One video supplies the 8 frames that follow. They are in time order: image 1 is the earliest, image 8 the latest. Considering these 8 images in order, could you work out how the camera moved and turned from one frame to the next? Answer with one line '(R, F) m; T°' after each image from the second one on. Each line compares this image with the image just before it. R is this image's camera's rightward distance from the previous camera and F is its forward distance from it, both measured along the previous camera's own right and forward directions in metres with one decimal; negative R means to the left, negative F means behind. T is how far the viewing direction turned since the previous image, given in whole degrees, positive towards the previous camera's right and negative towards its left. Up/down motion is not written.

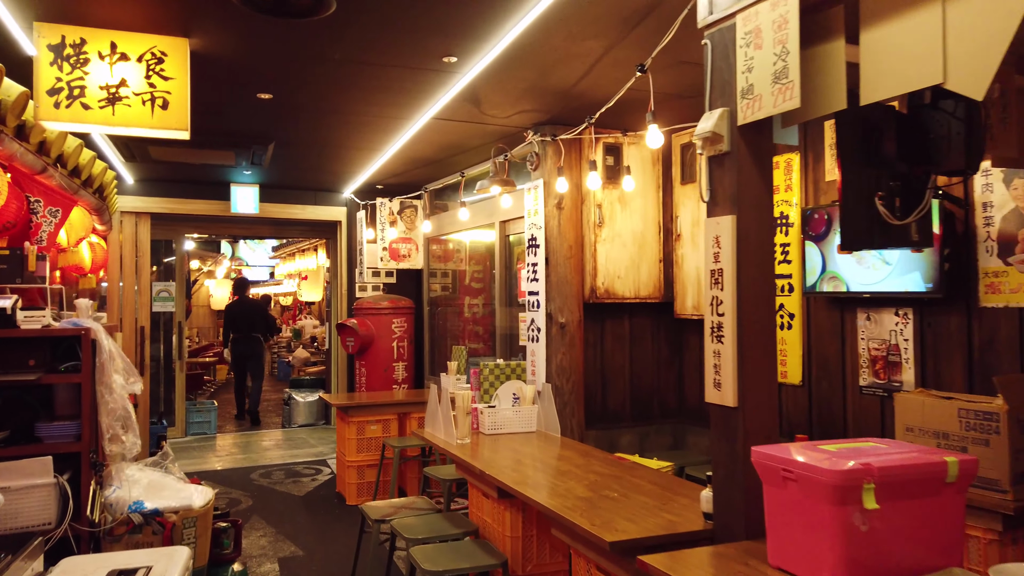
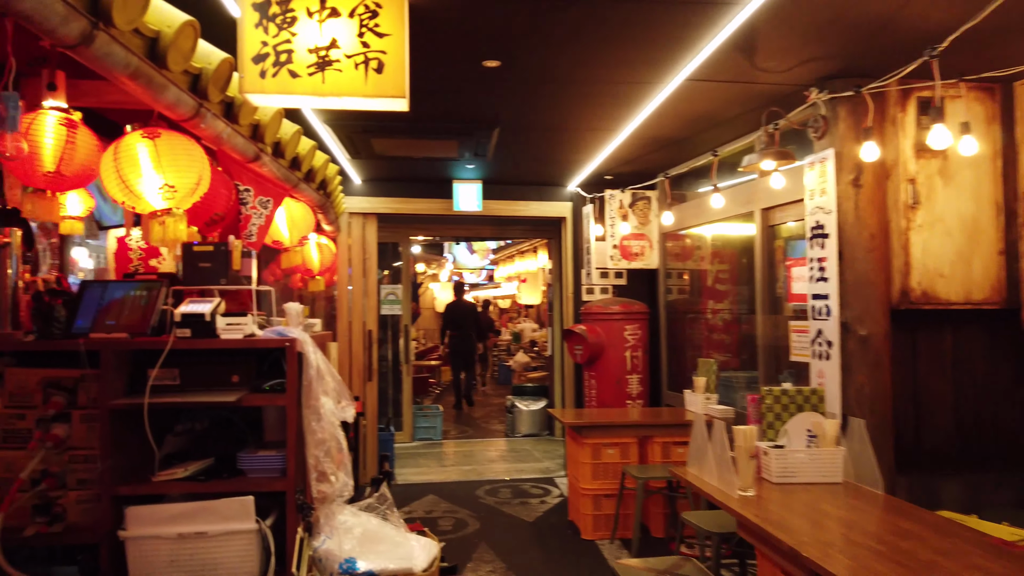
(-0.4, +0.9) m; -16°
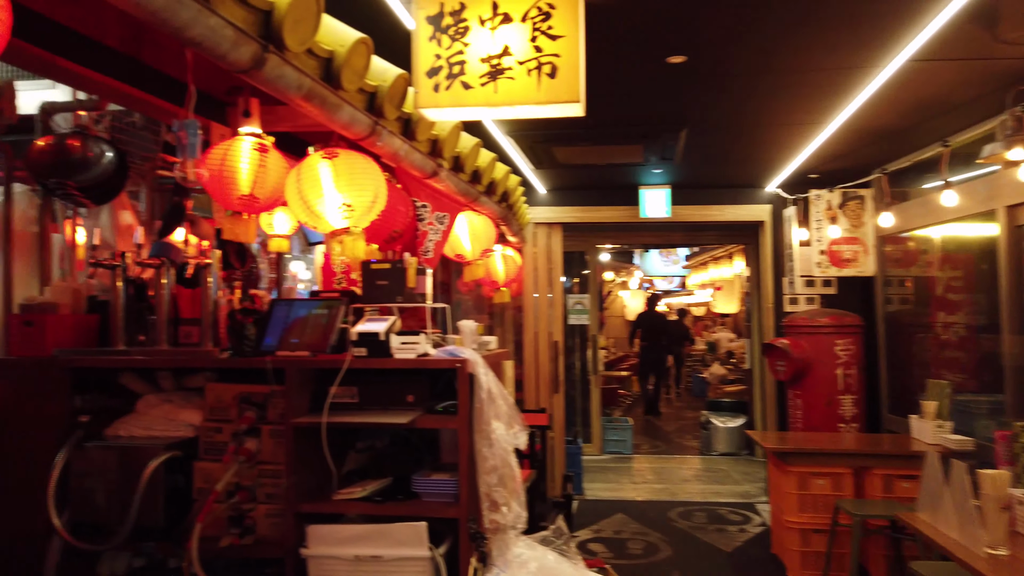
(0.0, +0.2) m; -15°
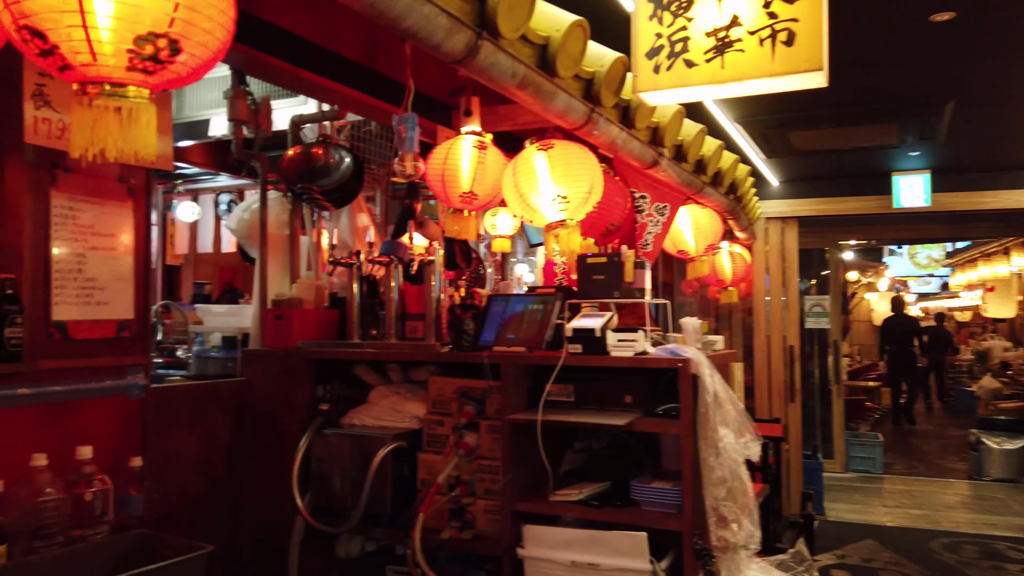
(0.0, +0.1) m; -17°
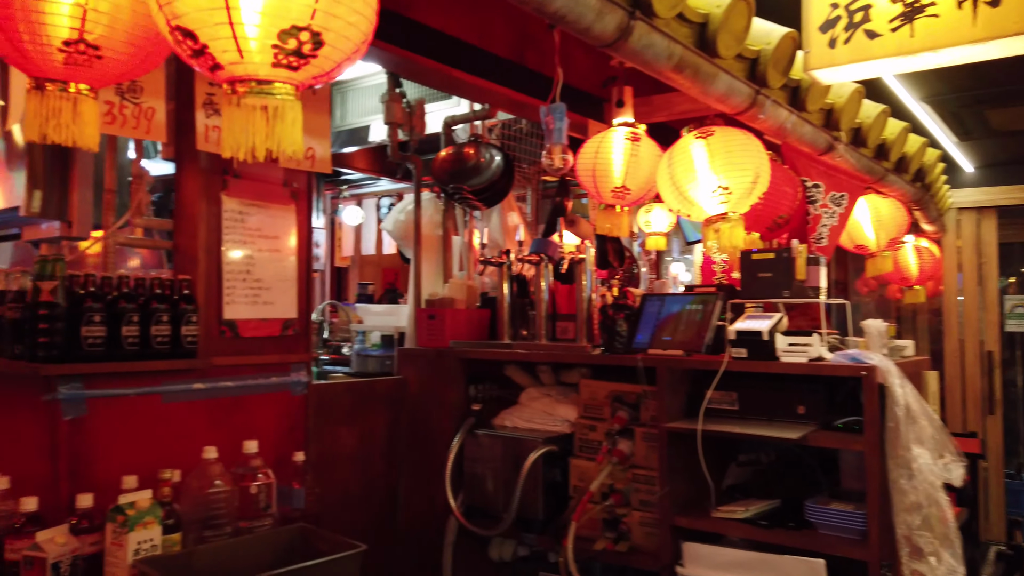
(0.0, +0.1) m; -12°
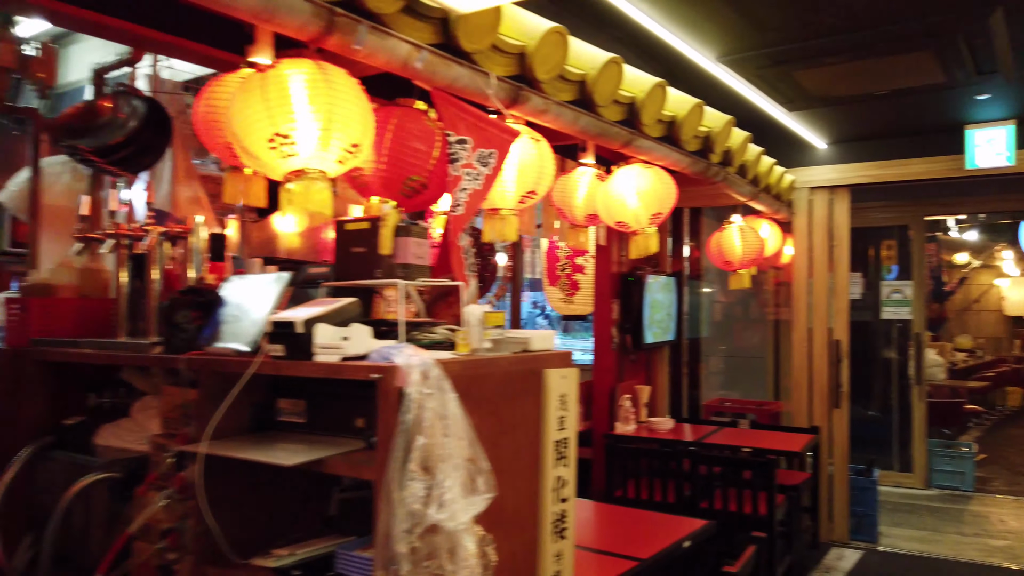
(+1.1, +0.5) m; +4°
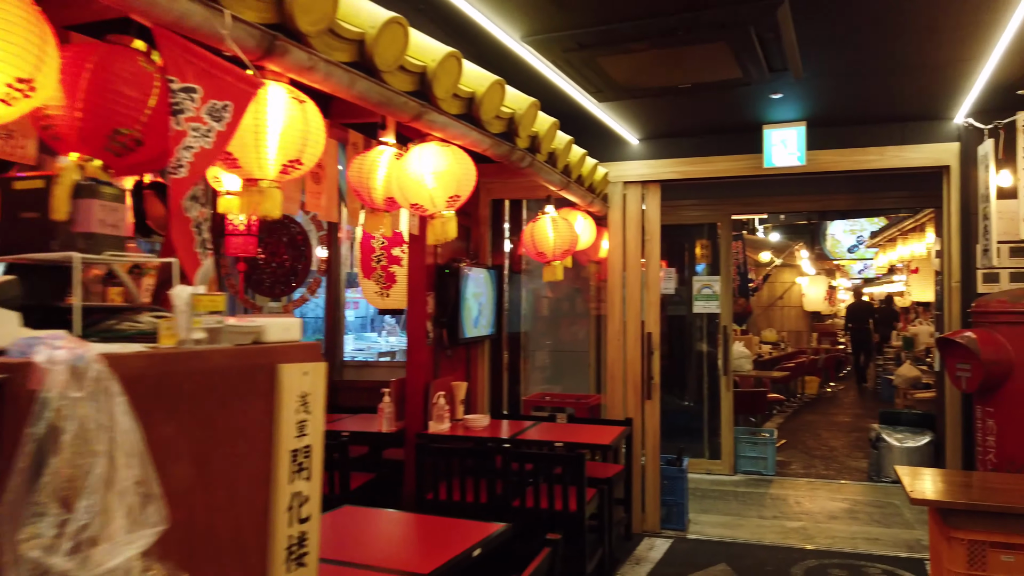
(+0.2, +0.3) m; +12°
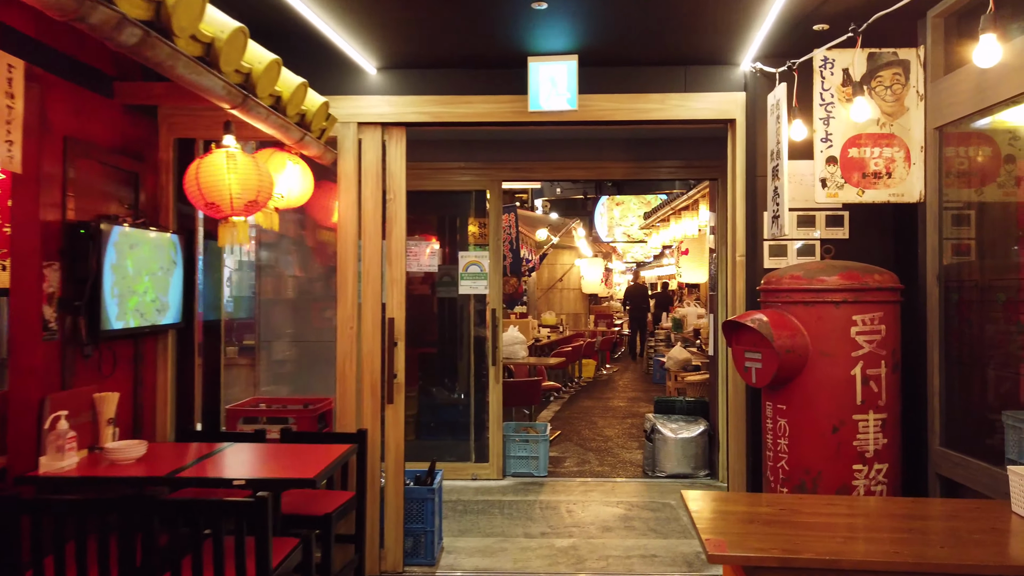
(+0.6, +1.3) m; +16°
